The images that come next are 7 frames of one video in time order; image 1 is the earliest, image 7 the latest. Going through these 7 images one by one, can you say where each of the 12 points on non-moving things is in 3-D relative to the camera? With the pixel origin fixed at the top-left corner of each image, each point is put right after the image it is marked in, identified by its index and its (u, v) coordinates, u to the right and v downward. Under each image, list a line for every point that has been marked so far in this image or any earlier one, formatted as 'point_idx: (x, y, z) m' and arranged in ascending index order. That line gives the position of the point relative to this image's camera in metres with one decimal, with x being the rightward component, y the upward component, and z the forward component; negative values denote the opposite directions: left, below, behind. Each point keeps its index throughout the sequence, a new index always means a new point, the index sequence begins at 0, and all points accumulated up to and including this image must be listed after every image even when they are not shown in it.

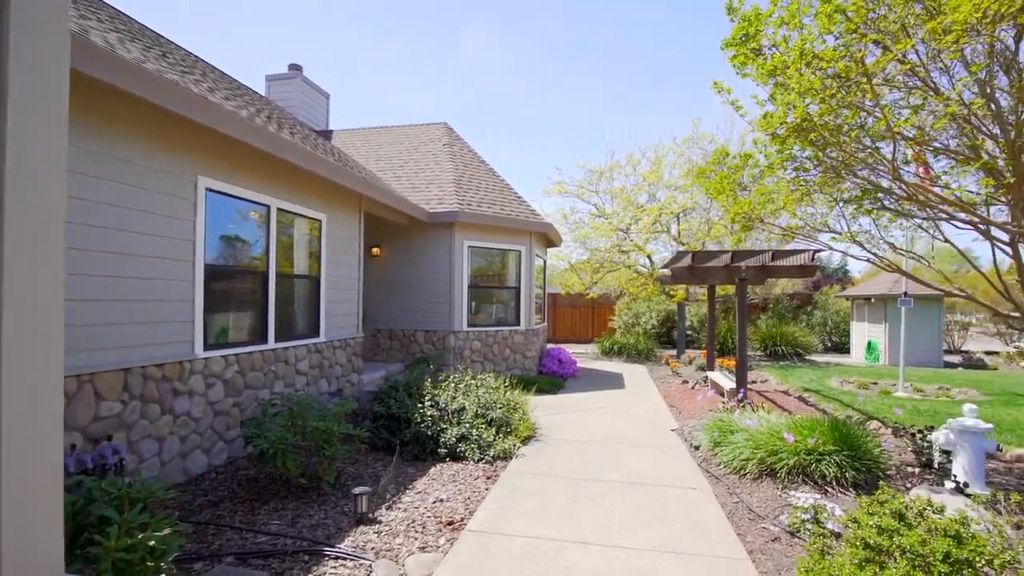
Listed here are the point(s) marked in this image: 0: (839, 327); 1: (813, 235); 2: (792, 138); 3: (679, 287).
0: (+11.2, -1.3, +18.0) m
1: (+3.0, +0.5, +5.2) m
2: (+2.1, +1.2, +3.9) m
3: (+4.5, 0.0, +14.1) m
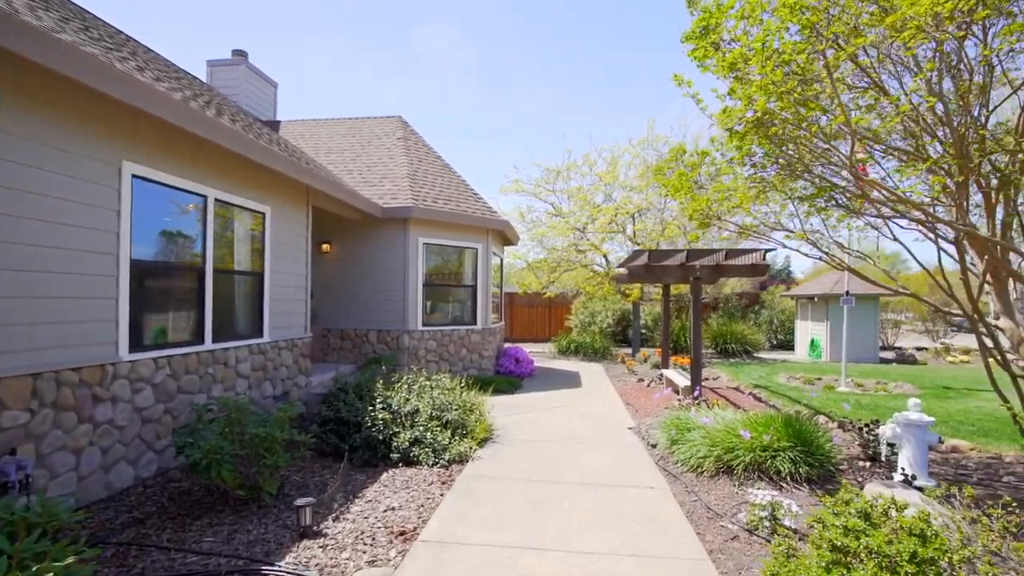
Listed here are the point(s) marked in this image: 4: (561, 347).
0: (+9.7, -1.3, +18.7) m
1: (+2.6, +0.6, +5.3) m
2: (+1.8, +1.2, +3.9) m
3: (+3.3, 0.0, +14.3) m
4: (+1.4, -1.6, +14.7) m
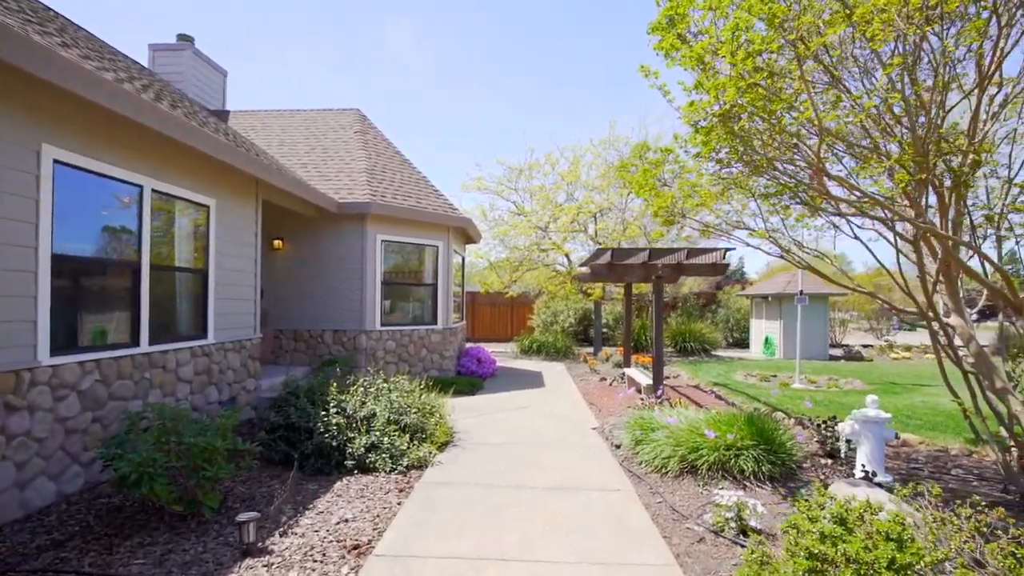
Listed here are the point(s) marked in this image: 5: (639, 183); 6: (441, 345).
0: (+8.3, -1.3, +19.1) m
1: (+2.2, +0.6, +5.3) m
2: (+1.5, +1.2, +3.8) m
3: (+2.3, +0.1, +14.3) m
4: (+0.3, -1.6, +14.6) m
5: (+1.2, +1.0, +5.1) m
6: (-1.3, -1.1, +9.7) m
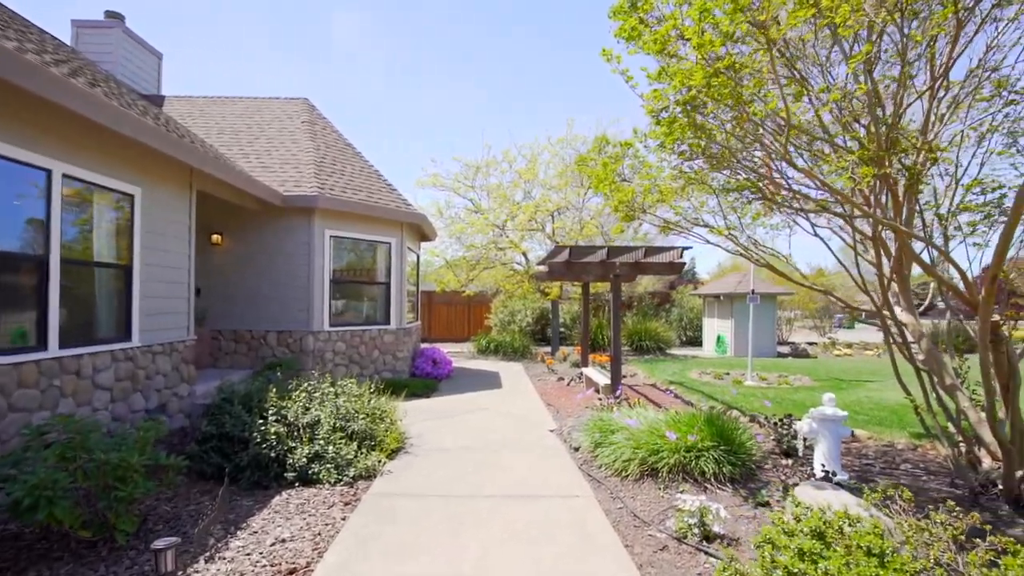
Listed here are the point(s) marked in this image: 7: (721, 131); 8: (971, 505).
0: (+6.7, -1.3, +19.5) m
1: (+1.8, +0.6, +5.2) m
2: (+1.2, +1.2, +3.7) m
3: (+1.1, +0.1, +14.2) m
4: (-0.9, -1.6, +14.3) m
5: (+0.8, +1.1, +4.9) m
6: (-2.1, -1.0, +9.4) m
7: (+1.6, +1.2, +3.9) m
8: (+3.3, -1.5, +3.7) m
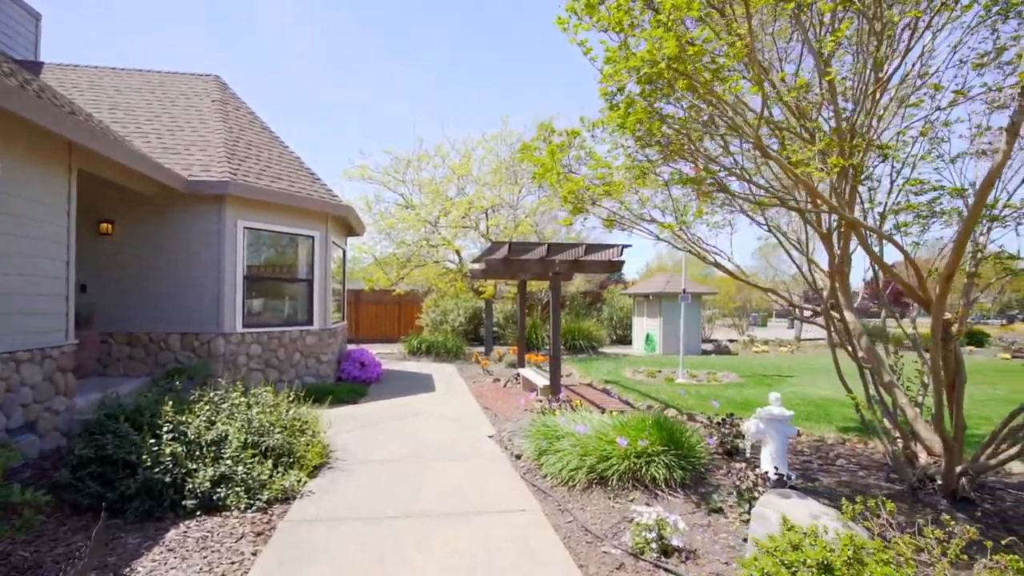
0: (+4.2, -1.3, +19.9) m
1: (+1.2, +0.6, +5.0) m
2: (+0.8, +1.3, +3.5) m
3: (-0.6, +0.1, +13.9) m
4: (-2.6, -1.5, +13.7) m
5: (+0.3, +1.1, +4.6) m
6: (-3.2, -1.0, +8.6) m
7: (+1.2, +1.2, +3.7) m
8: (+2.9, -1.5, +3.7) m
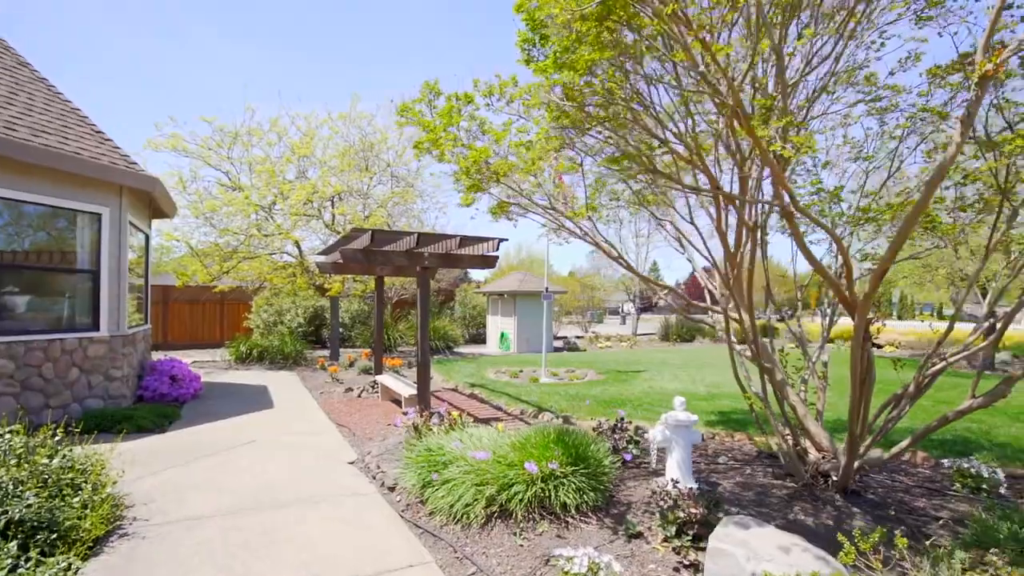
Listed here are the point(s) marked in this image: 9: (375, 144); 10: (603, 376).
0: (-1.3, -1.2, +19.5) m
1: (+0.1, +0.6, +4.5) m
2: (+0.3, +1.3, +2.9) m
3: (-4.2, +0.2, +12.4) m
4: (-6.1, -1.5, +11.6) m
5: (-0.6, +1.1, +3.8) m
6: (-5.1, -0.9, +6.6) m
7: (+0.5, +1.3, +3.2) m
8: (+2.1, -1.5, +3.7) m
9: (-3.6, +3.8, +13.6) m
10: (+1.8, -1.8, +10.5) m
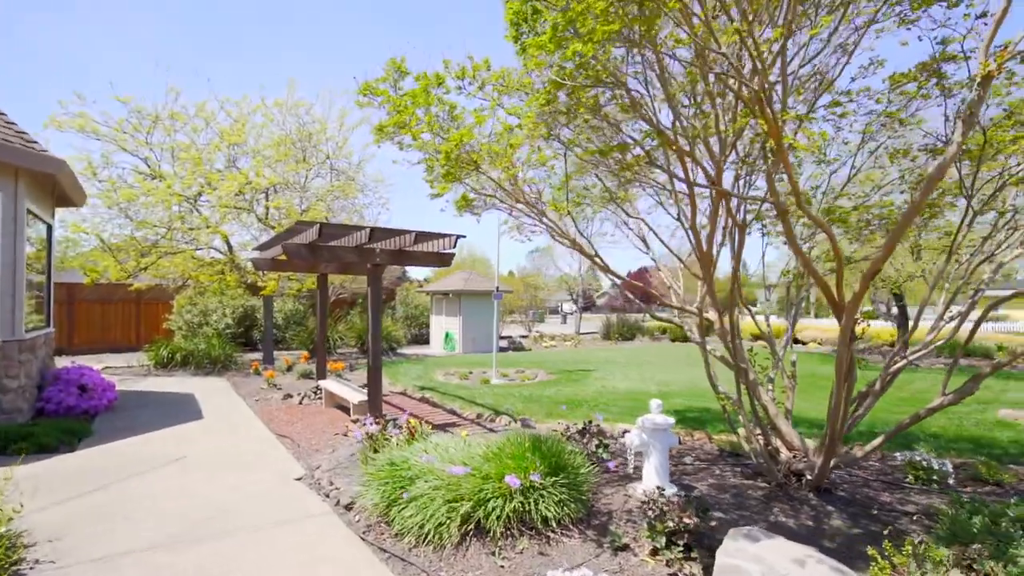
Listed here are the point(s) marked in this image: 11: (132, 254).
0: (-3.4, -1.2, +19.0) m
1: (-0.1, +0.7, +4.2) m
2: (+0.2, +1.3, +2.6) m
3: (-5.4, +0.2, +11.6) m
4: (-7.1, -1.4, +10.6) m
5: (-0.7, +1.1, +3.4) m
6: (-5.6, -0.9, +5.7) m
7: (+0.4, +1.3, +3.0) m
8: (+1.9, -1.5, +3.7) m
9: (-4.9, +3.8, +12.8) m
10: (+0.9, -1.7, +10.4) m
11: (-8.0, +0.8, +11.0) m
